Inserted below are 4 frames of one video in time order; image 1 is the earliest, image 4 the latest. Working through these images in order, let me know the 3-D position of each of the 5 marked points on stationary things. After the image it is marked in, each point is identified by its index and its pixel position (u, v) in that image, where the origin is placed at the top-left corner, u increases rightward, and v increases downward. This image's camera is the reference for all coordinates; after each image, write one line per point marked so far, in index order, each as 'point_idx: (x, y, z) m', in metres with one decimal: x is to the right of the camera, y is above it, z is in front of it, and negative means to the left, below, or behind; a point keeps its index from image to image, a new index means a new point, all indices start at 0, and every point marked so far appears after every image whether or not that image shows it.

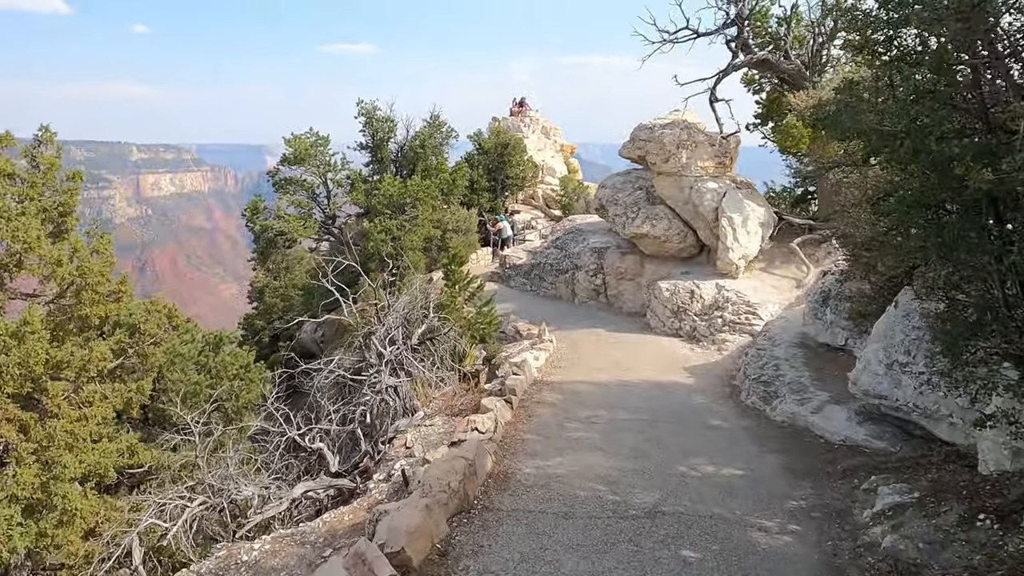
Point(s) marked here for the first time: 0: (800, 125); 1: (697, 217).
0: (+7.4, +4.1, +16.8) m
1: (+5.3, +2.0, +18.8) m
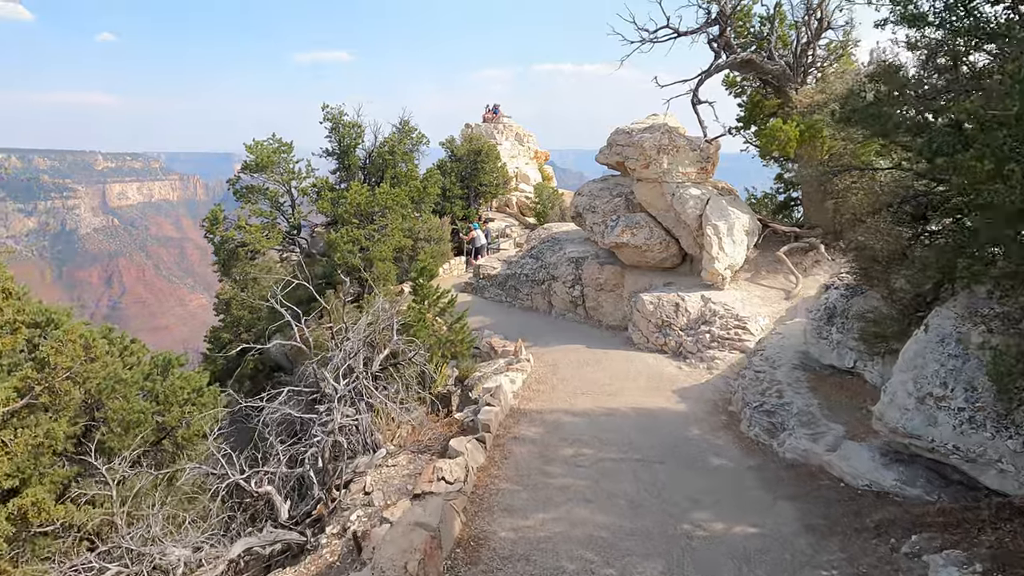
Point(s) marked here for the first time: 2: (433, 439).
0: (+6.7, +3.9, +16.0) m
1: (+4.6, +1.7, +17.9) m
2: (-1.2, -2.2, +9.8) m
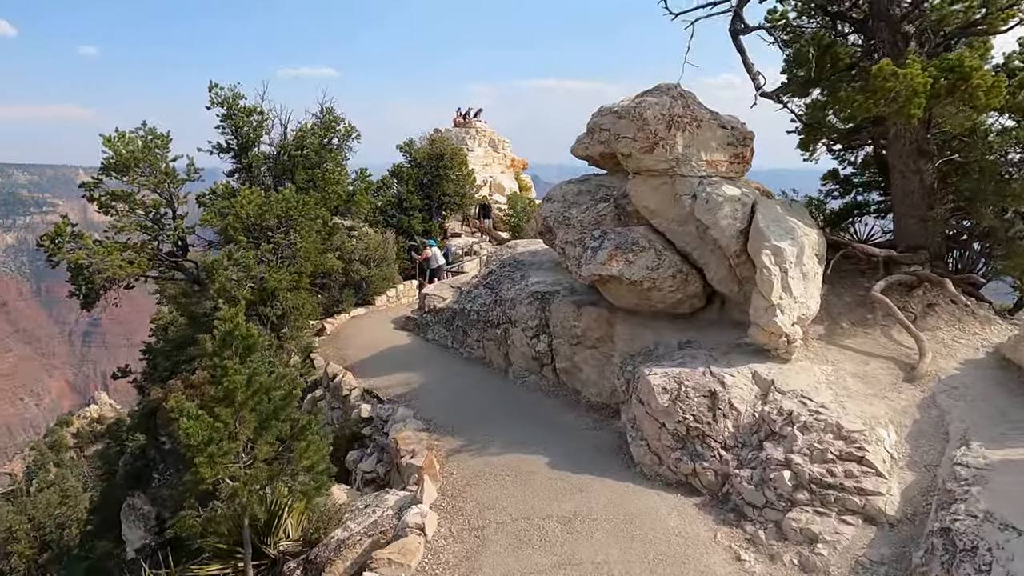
0: (+5.3, +2.9, +9.0) m
1: (+3.2, +0.7, +10.9) m
2: (-2.3, -3.1, +2.5) m
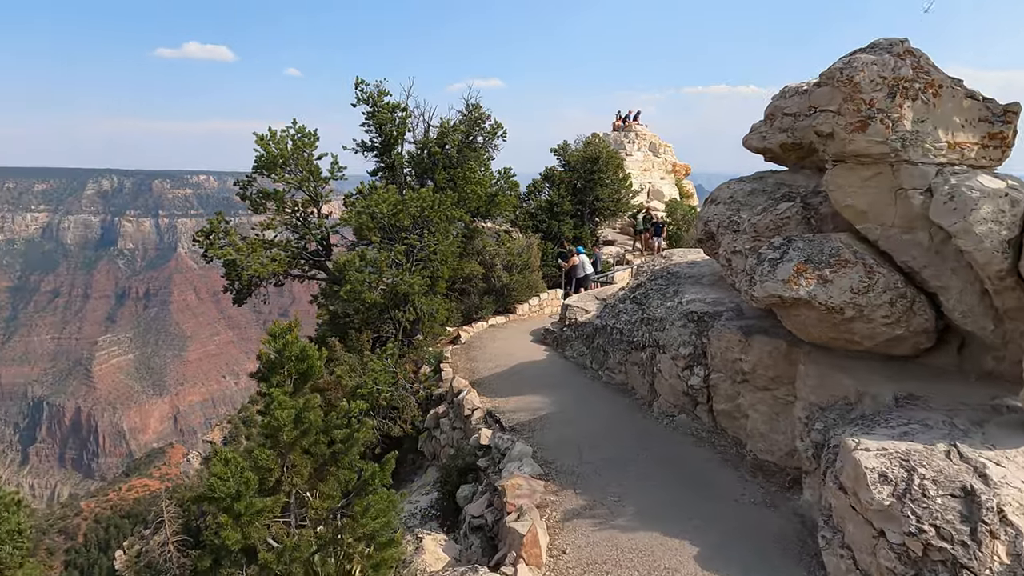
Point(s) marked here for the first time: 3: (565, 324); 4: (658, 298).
0: (+6.7, +2.4, +5.3) m
1: (+5.0, +0.3, +7.6) m
2: (-2.5, -3.1, +0.7) m
3: (+1.3, -1.1, +18.7) m
4: (+3.4, -0.2, +15.3) m
